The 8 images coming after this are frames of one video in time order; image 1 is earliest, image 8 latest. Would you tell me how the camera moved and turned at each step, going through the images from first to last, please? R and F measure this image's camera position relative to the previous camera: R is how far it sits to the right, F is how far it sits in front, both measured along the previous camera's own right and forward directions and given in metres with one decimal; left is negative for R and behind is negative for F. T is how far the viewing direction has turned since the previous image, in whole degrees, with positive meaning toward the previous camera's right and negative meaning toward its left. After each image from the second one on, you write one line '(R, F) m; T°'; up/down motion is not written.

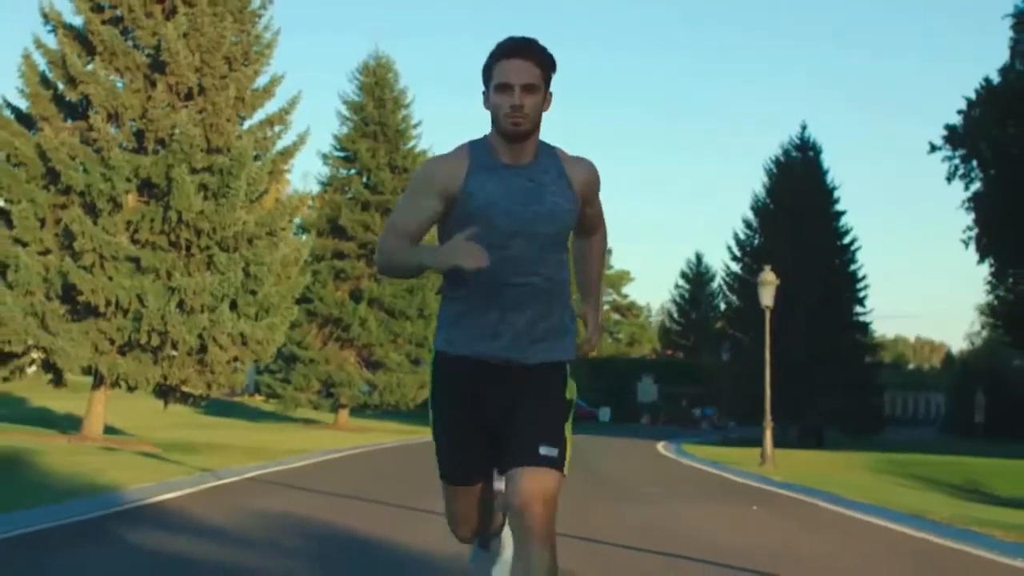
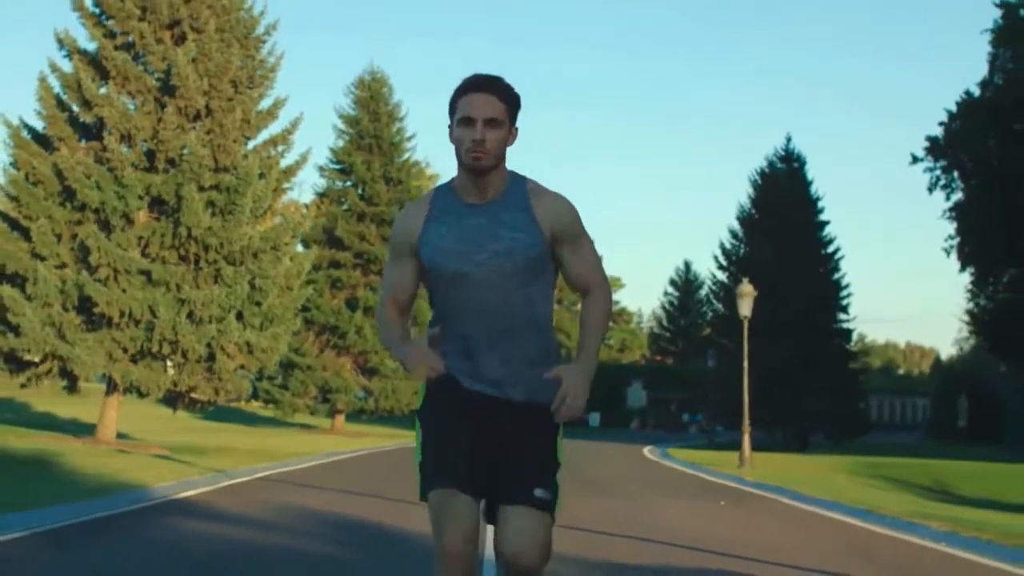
(0.0, -1.5) m; 0°
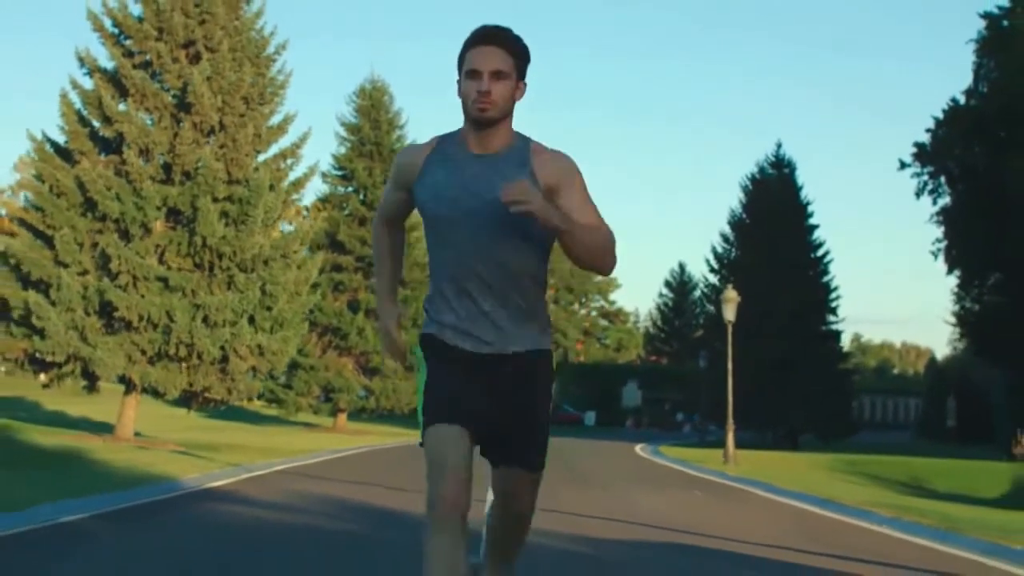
(0.0, -1.6) m; 0°
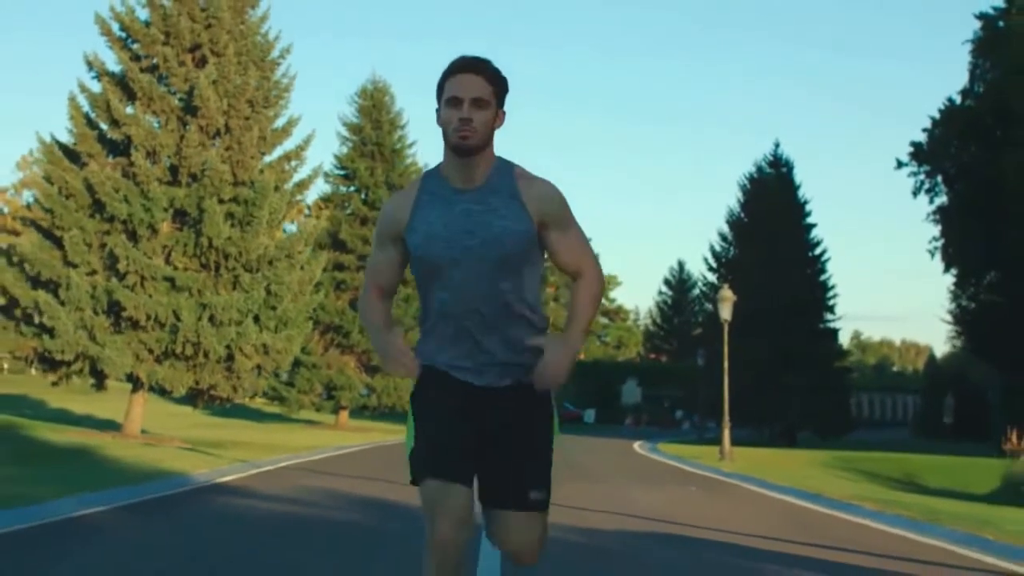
(0.0, -0.6) m; 0°
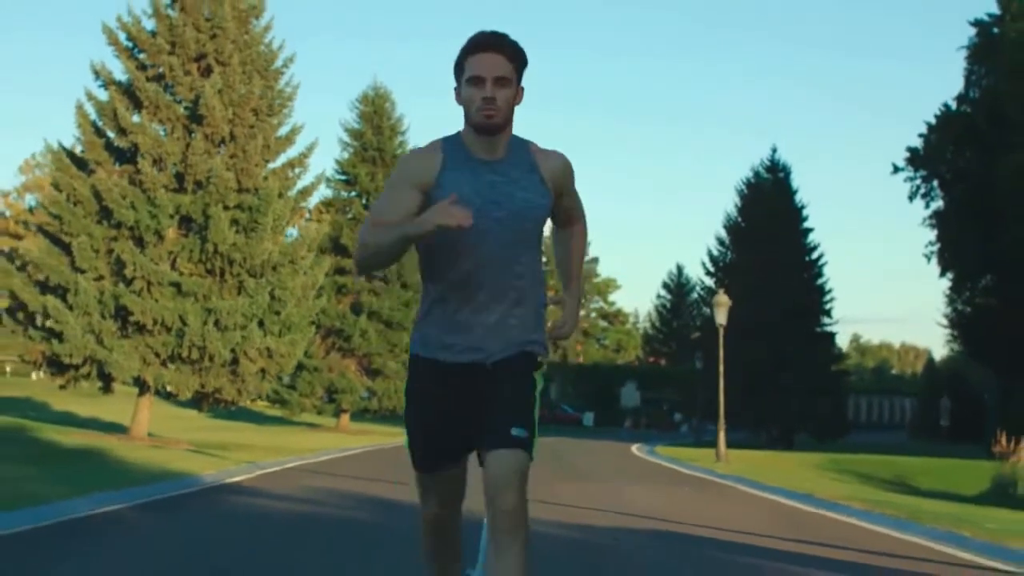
(0.0, -0.6) m; 0°
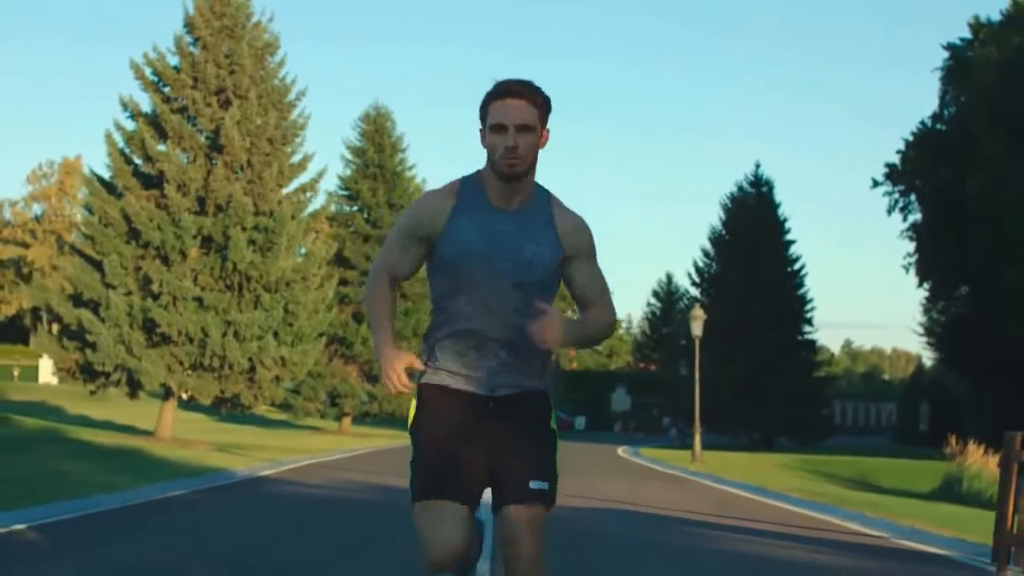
(0.0, -2.8) m; 0°
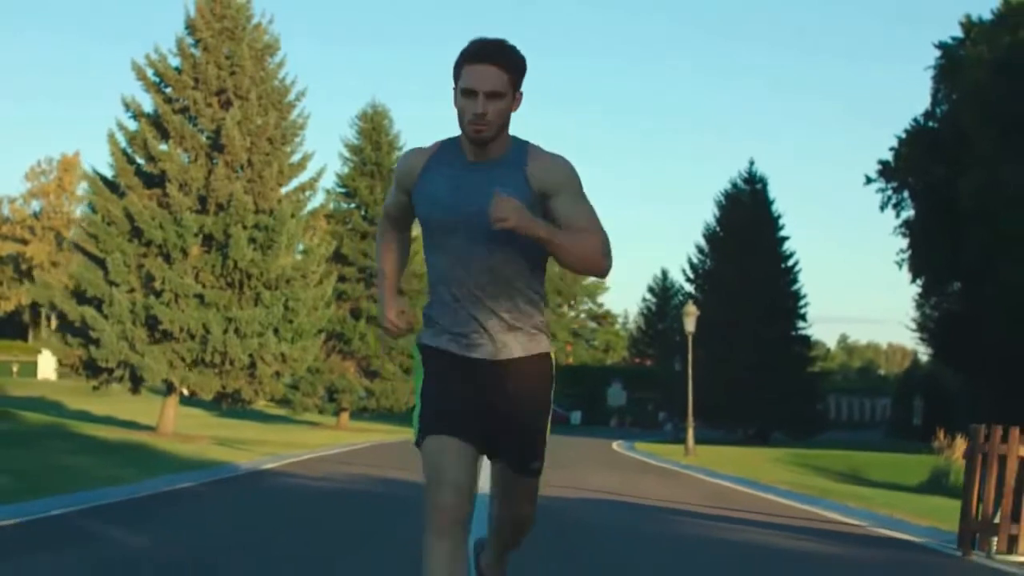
(0.0, -0.6) m; 0°
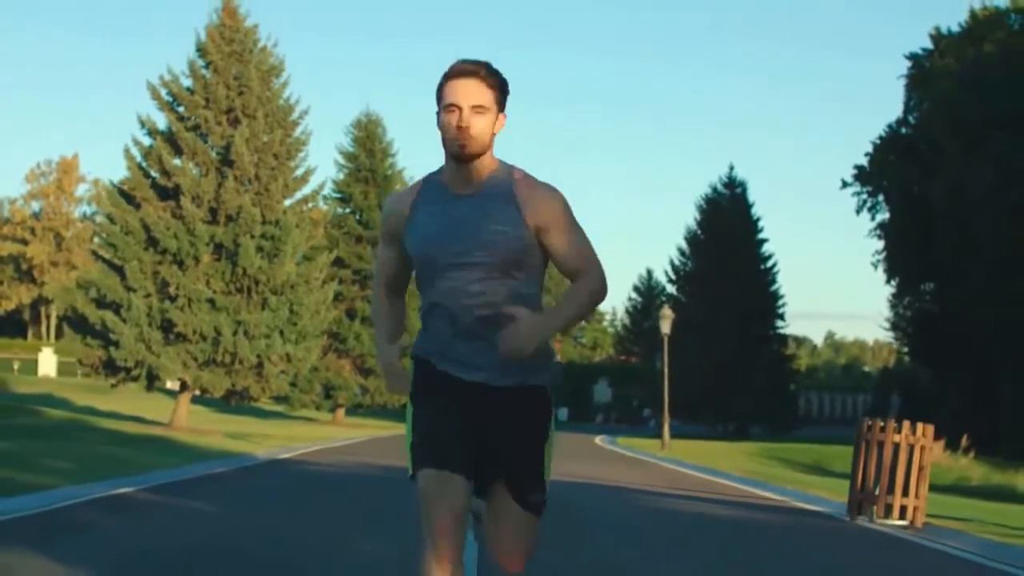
(0.0, -2.6) m; 0°
